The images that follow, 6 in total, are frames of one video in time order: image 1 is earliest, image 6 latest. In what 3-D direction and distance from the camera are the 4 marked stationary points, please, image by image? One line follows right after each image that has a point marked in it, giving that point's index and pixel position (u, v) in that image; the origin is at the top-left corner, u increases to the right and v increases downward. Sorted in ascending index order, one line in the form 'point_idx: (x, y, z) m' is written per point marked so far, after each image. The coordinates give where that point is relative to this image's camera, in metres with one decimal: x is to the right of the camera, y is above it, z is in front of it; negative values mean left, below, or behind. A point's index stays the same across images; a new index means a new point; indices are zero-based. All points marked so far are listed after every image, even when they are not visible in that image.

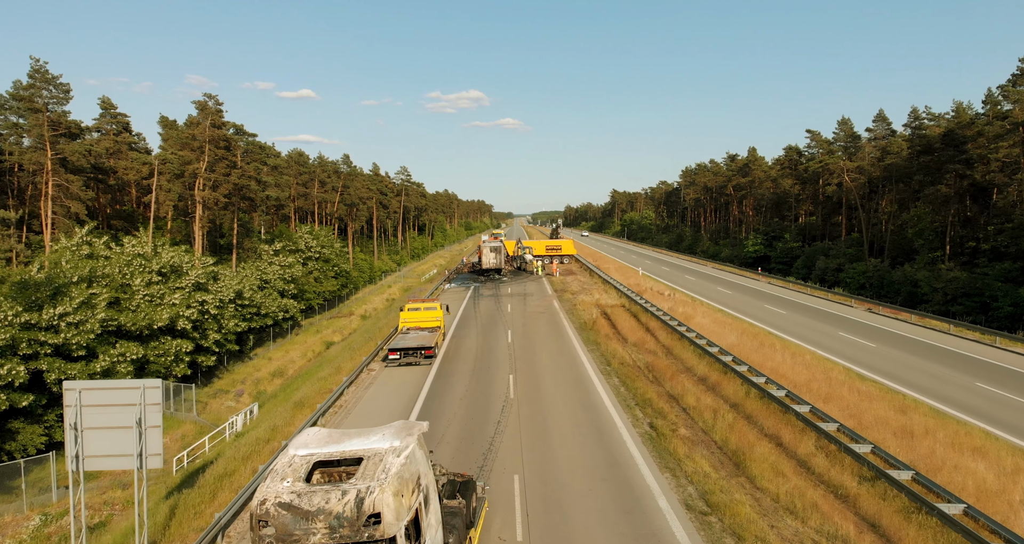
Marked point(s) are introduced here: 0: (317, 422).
0: (-5.0, -3.9, +16.4) m
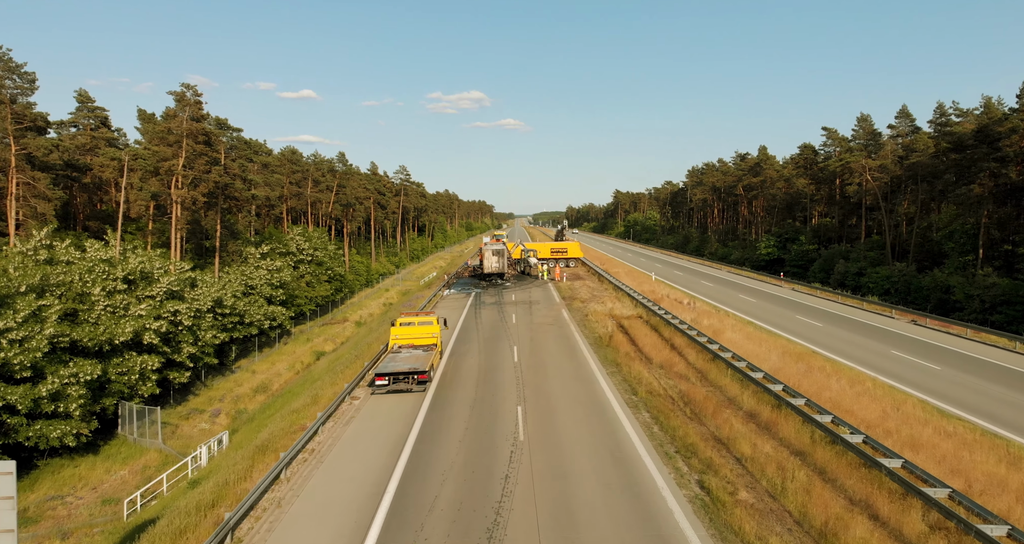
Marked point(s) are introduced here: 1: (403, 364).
0: (-4.8, -4.2, +13.2) m
1: (-3.3, -2.7, +19.1) m
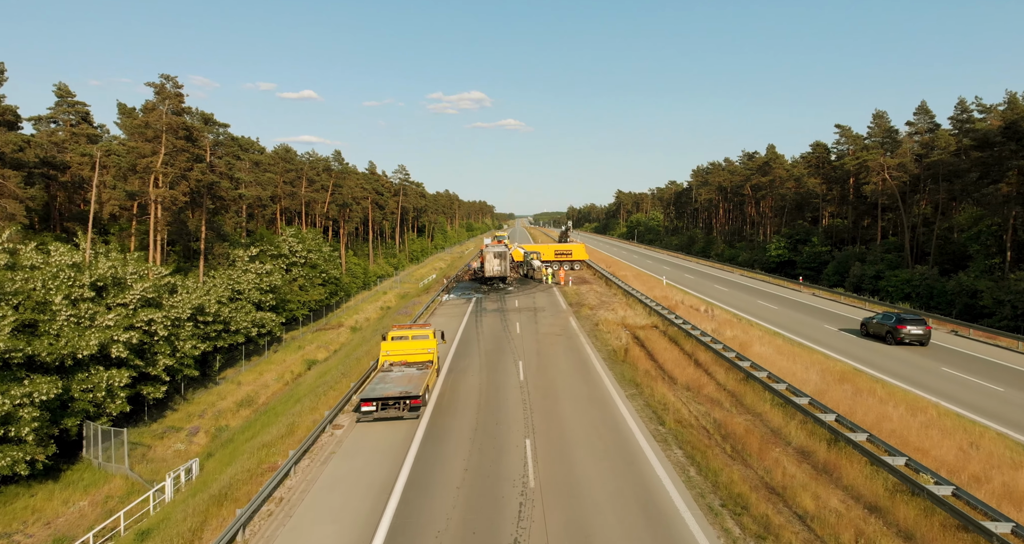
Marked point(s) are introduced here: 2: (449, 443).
0: (-4.6, -4.4, +10.8) m
1: (-3.1, -3.0, +16.7) m
2: (-1.4, -3.9, +14.7) m
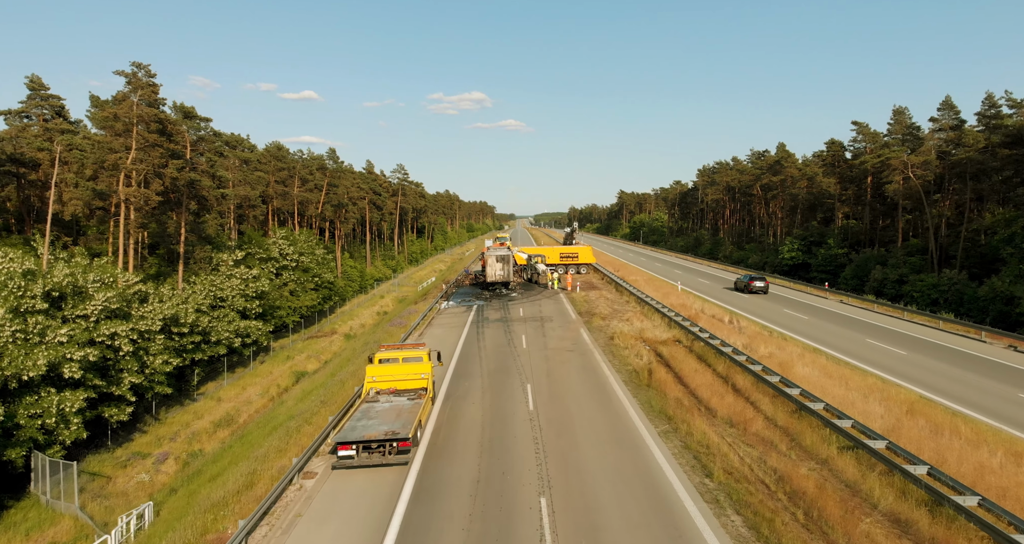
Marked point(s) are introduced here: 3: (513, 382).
0: (-4.4, -4.7, +7.9) m
1: (-2.9, -3.3, +13.8) m
2: (-1.2, -4.2, +11.9) m
3: (0.0, -3.4, +19.6) m
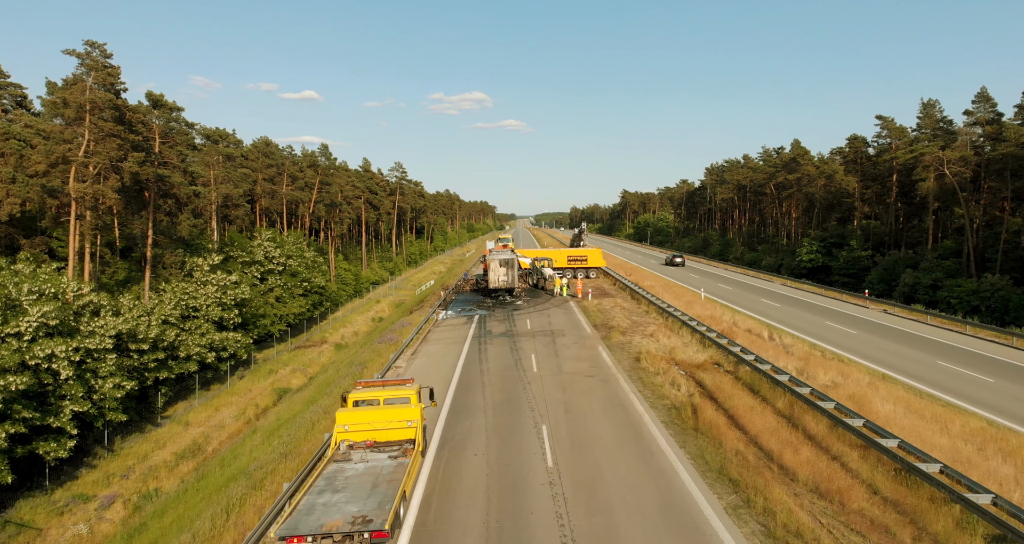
0: (-4.2, -5.1, +4.2) m
1: (-2.6, -3.6, +10.1) m
2: (-1.0, -4.5, +8.1) m
3: (+0.3, -3.7, +15.9) m
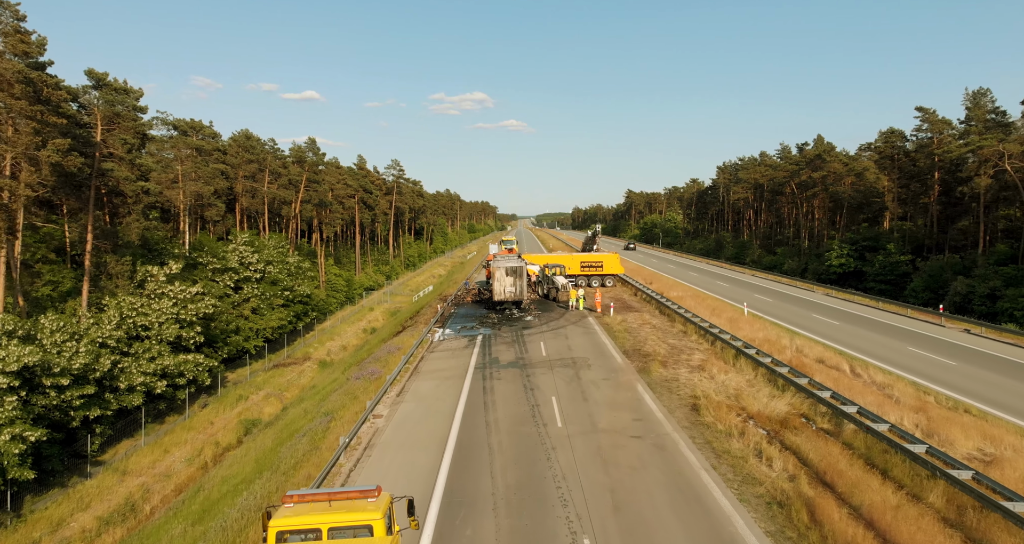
0: (-3.8, -5.6, -1.1) m
1: (-2.2, -4.1, +4.8) m
2: (-0.6, -5.0, +2.9) m
3: (+0.7, -4.2, +10.6) m
